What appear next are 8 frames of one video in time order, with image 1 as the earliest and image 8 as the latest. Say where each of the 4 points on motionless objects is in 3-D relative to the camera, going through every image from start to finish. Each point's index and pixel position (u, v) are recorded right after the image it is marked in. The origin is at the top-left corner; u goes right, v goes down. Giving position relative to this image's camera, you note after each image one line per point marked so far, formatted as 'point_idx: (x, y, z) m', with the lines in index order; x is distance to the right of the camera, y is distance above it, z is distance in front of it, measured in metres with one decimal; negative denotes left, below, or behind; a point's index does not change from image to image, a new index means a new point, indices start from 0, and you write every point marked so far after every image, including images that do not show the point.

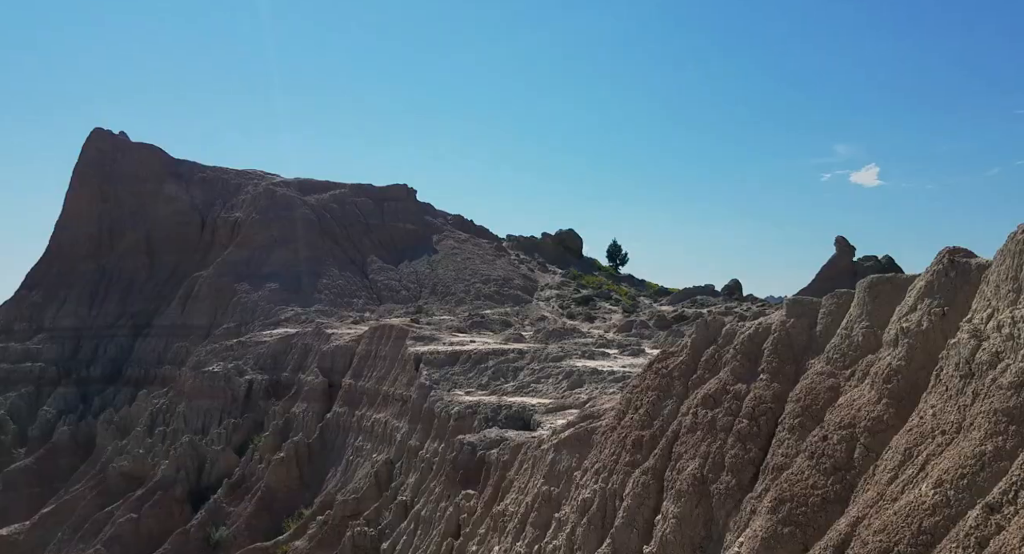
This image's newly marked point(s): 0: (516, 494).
0: (0.0, -4.2, +17.6) m
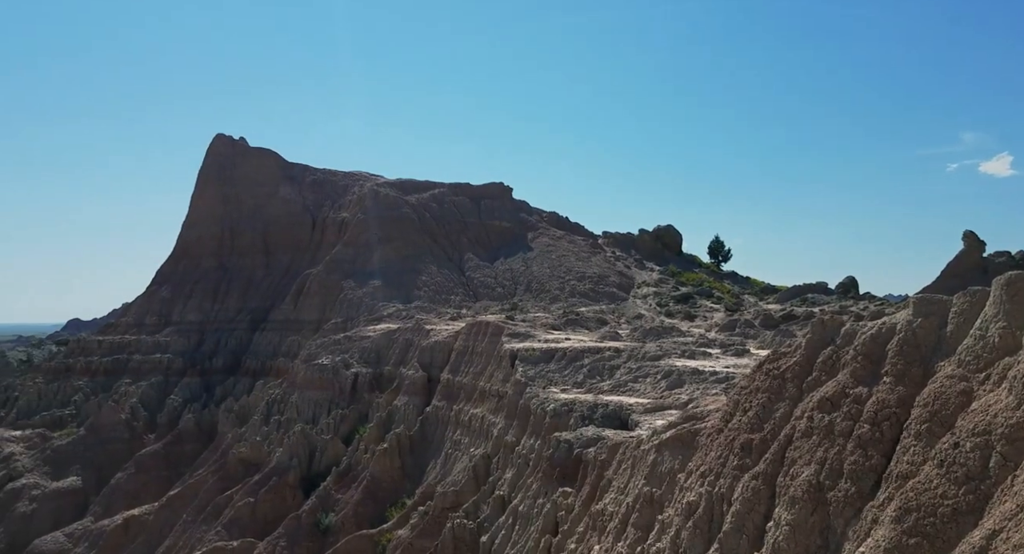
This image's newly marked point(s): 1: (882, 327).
0: (+2.0, -4.2, +17.5) m
1: (+5.2, -0.7, +12.7) m
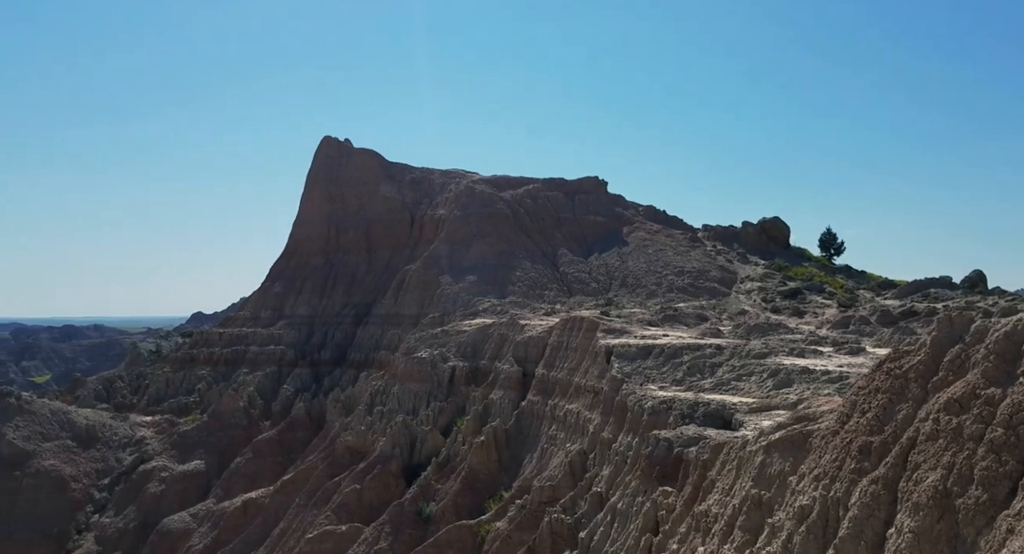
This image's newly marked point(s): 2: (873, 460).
0: (+3.9, -4.1, +16.9) m
1: (+6.6, -0.6, +11.9) m
2: (+5.0, -2.6, +12.7) m
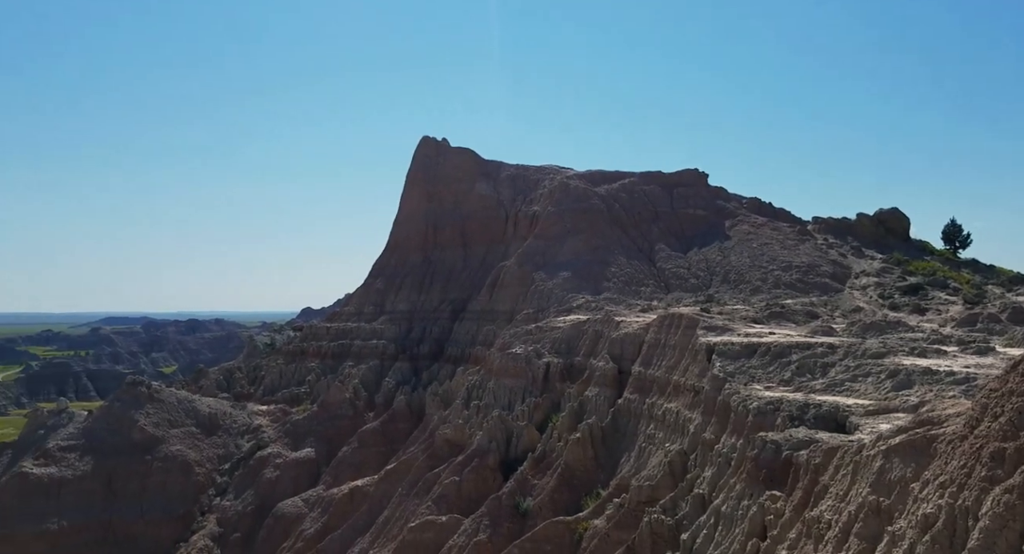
0: (+5.7, -4.0, +16.1) m
1: (+7.9, -0.5, +10.8) m
2: (+6.4, -2.5, +11.8) m
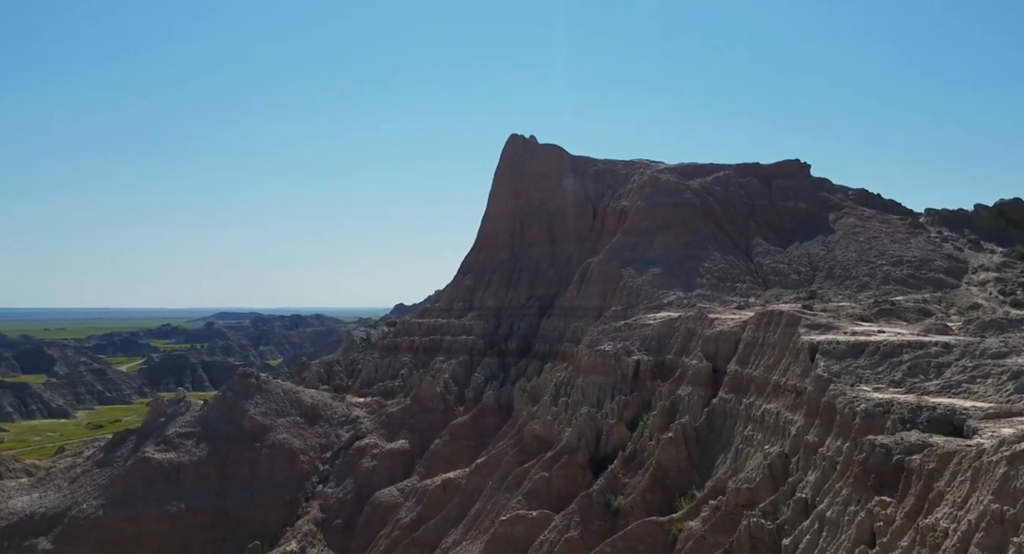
0: (+7.3, -3.9, +15.2) m
1: (+9.0, -0.5, +9.7) m
2: (+7.6, -2.4, +10.8) m
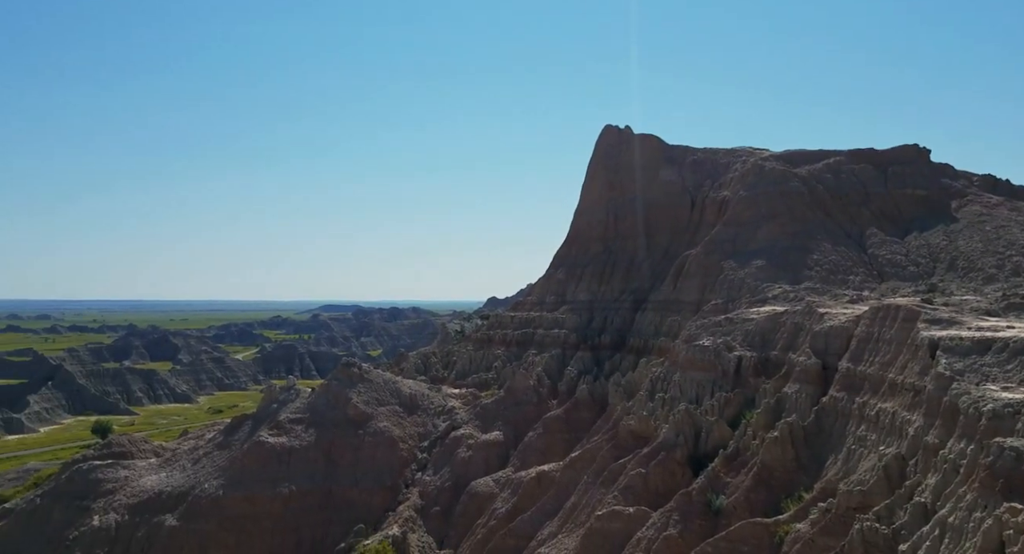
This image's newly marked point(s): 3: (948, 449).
0: (+9.0, -3.7, +14.0) m
1: (+10.1, -0.4, +8.4) m
2: (+8.9, -2.3, +9.6) m
3: (+9.5, -3.7, +19.8) m
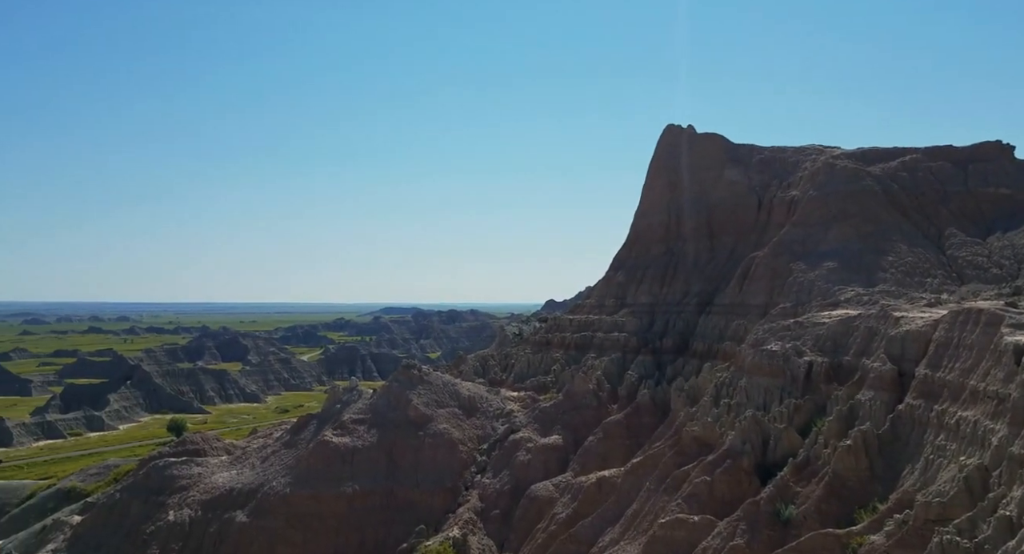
0: (+10.2, -3.8, +13.4) m
1: (+10.9, -0.4, +7.7) m
2: (+9.8, -2.3, +9.0) m
3: (+11.0, -3.8, +19.1) m
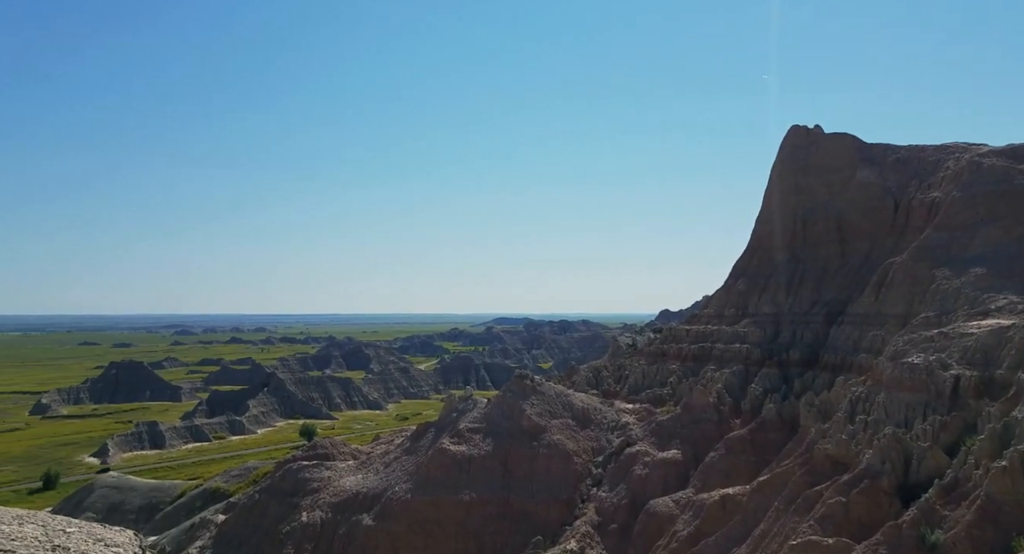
0: (+8.6, -3.7, +11.4) m
1: (+8.4, -0.3, +5.7) m
2: (+7.5, -2.2, +7.2) m
3: (+10.4, -3.8, +16.9) m
